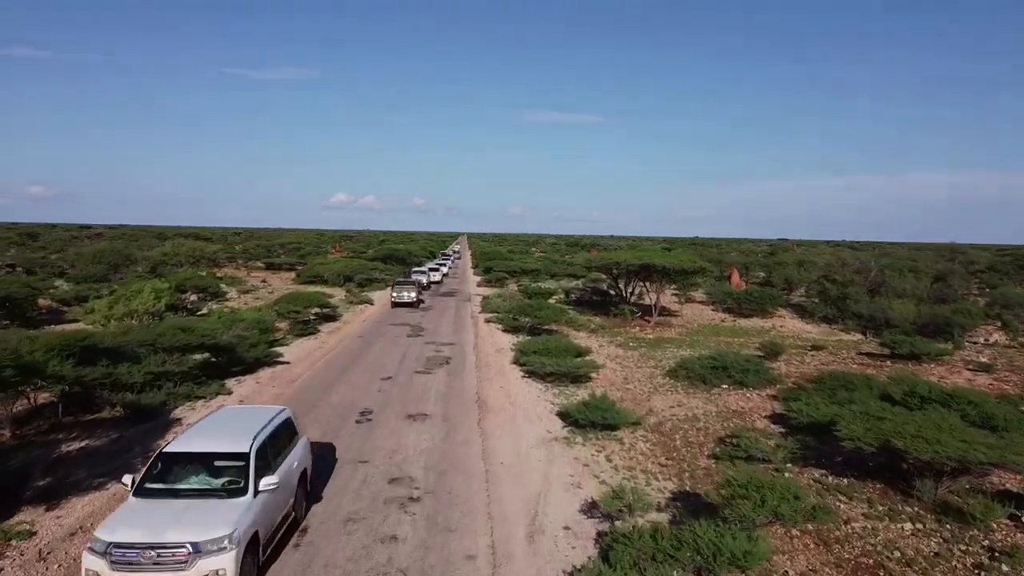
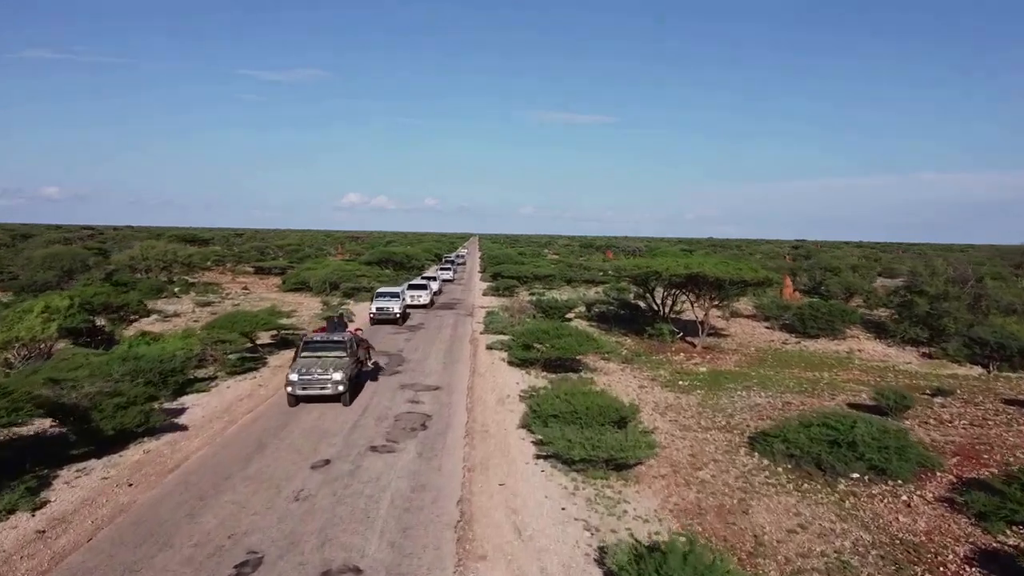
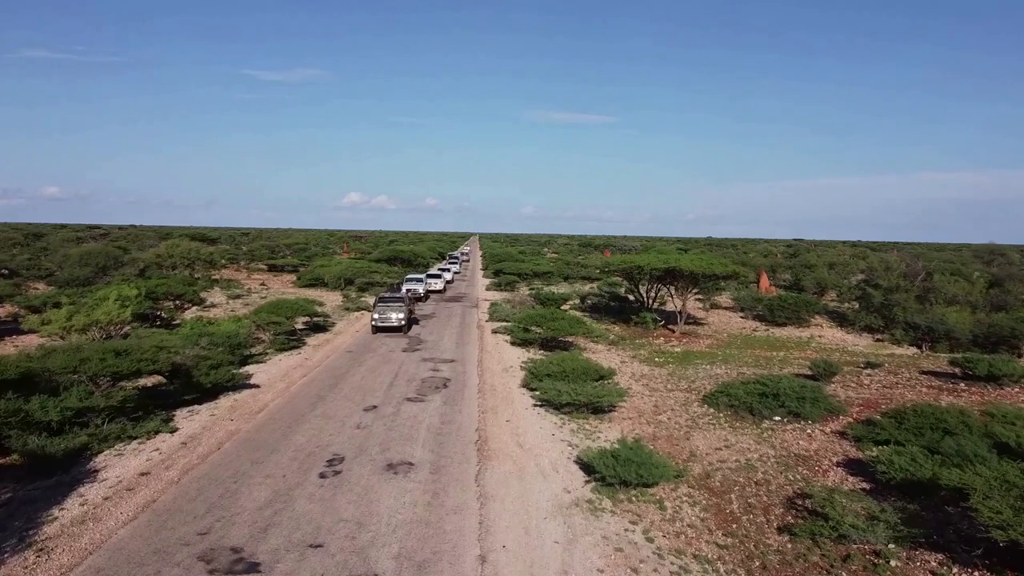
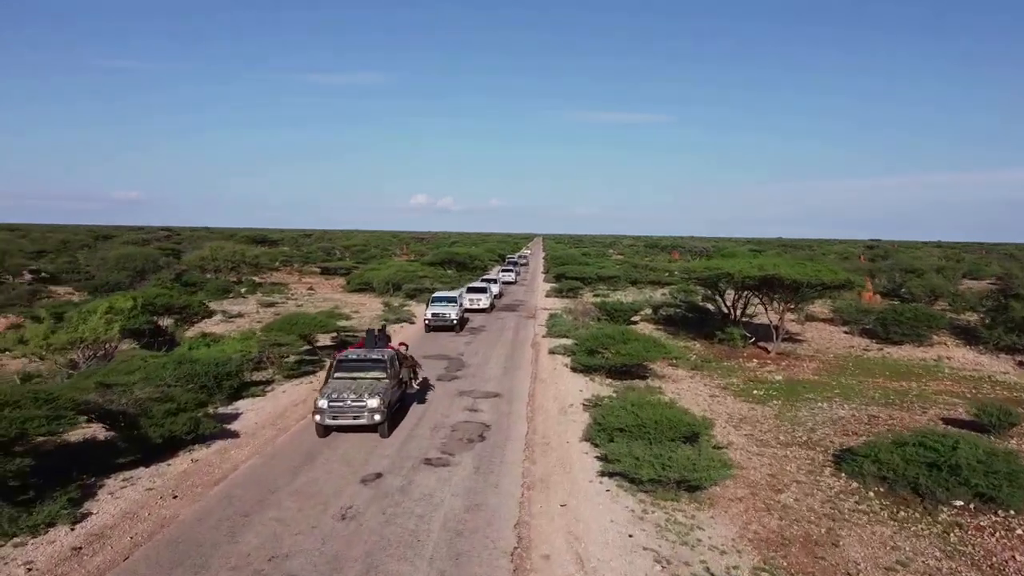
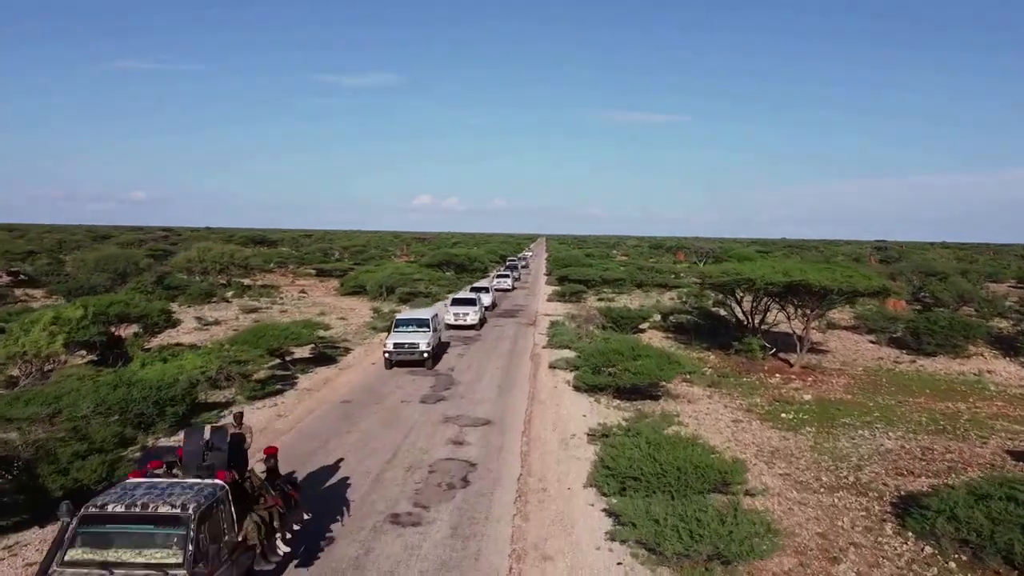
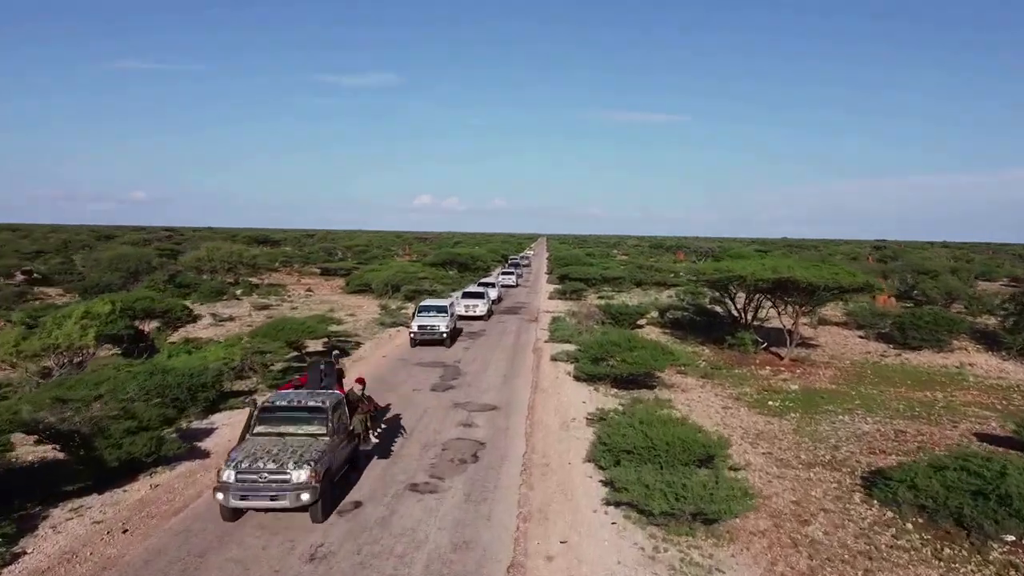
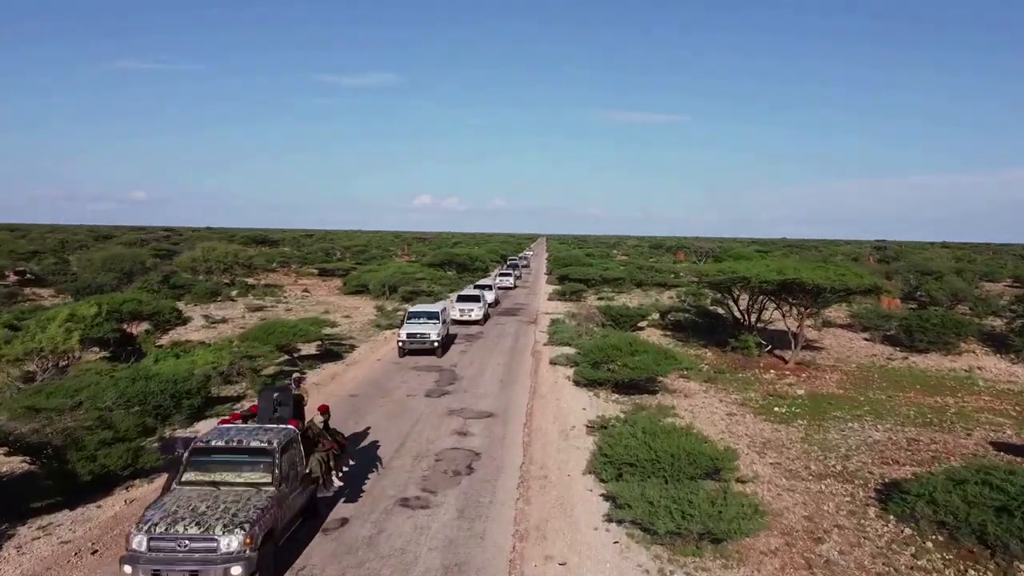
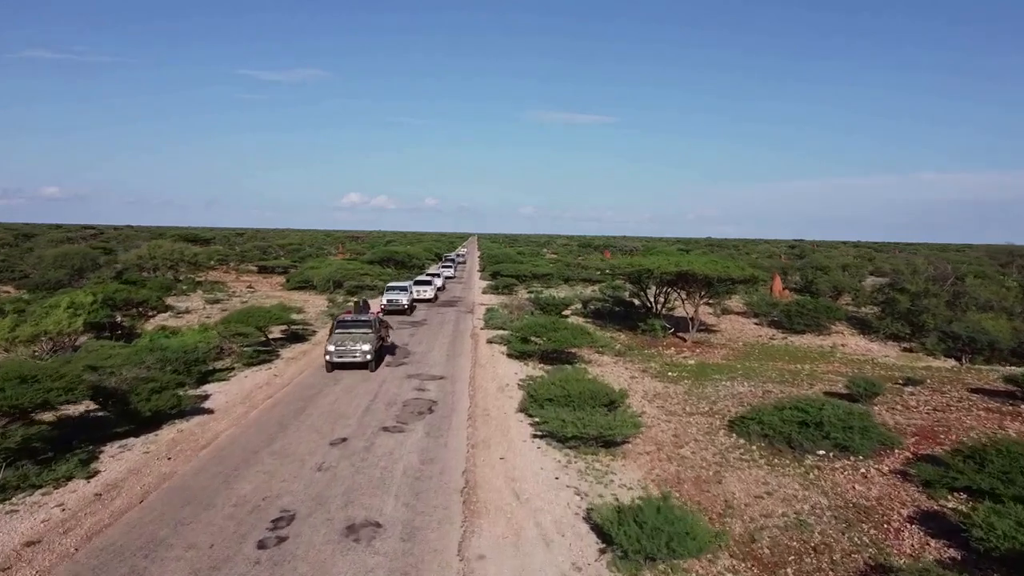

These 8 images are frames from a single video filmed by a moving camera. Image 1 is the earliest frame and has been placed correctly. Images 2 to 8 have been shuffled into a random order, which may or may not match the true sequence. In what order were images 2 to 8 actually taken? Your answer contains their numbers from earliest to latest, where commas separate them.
3, 8, 2, 4, 6, 7, 5
